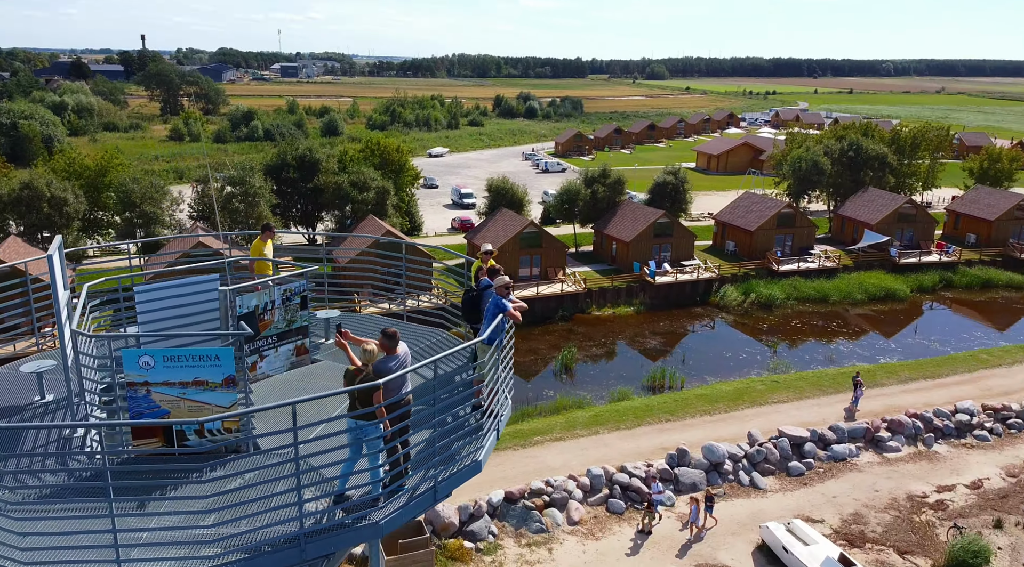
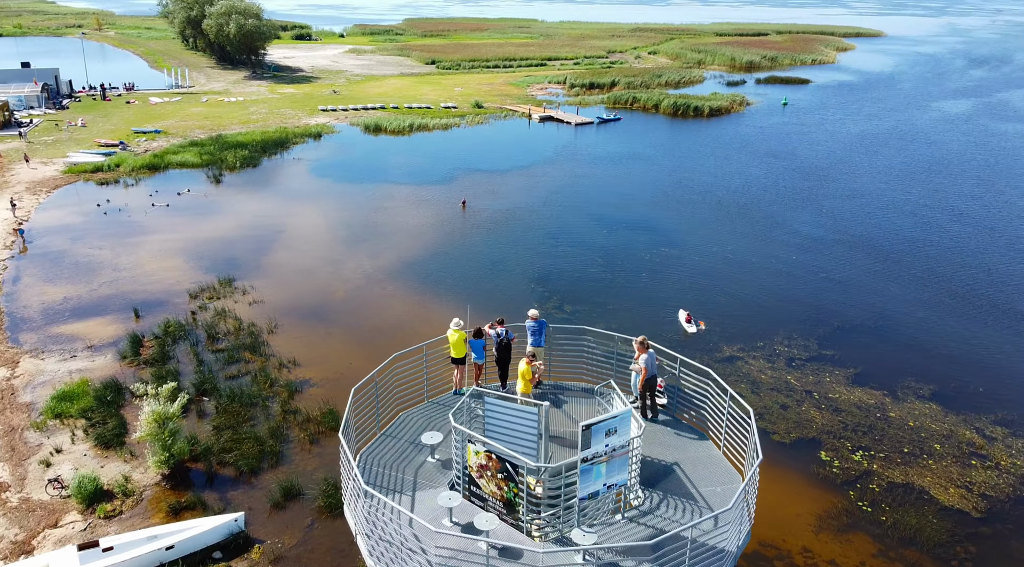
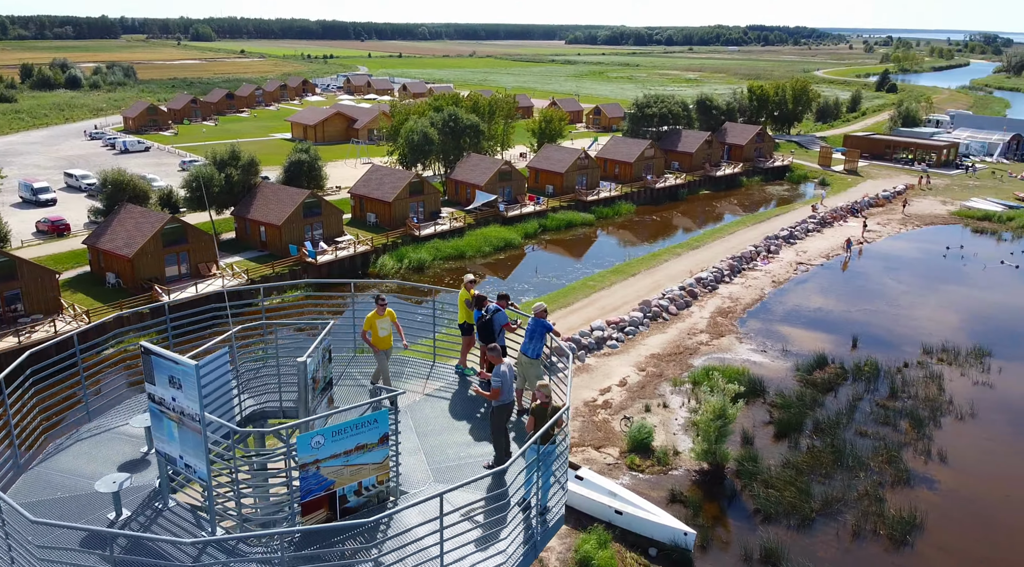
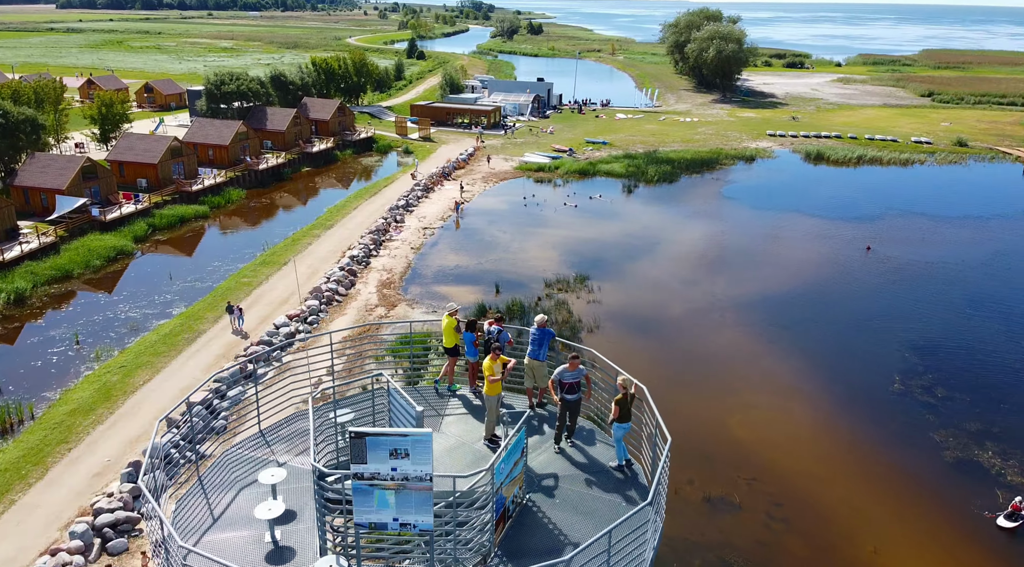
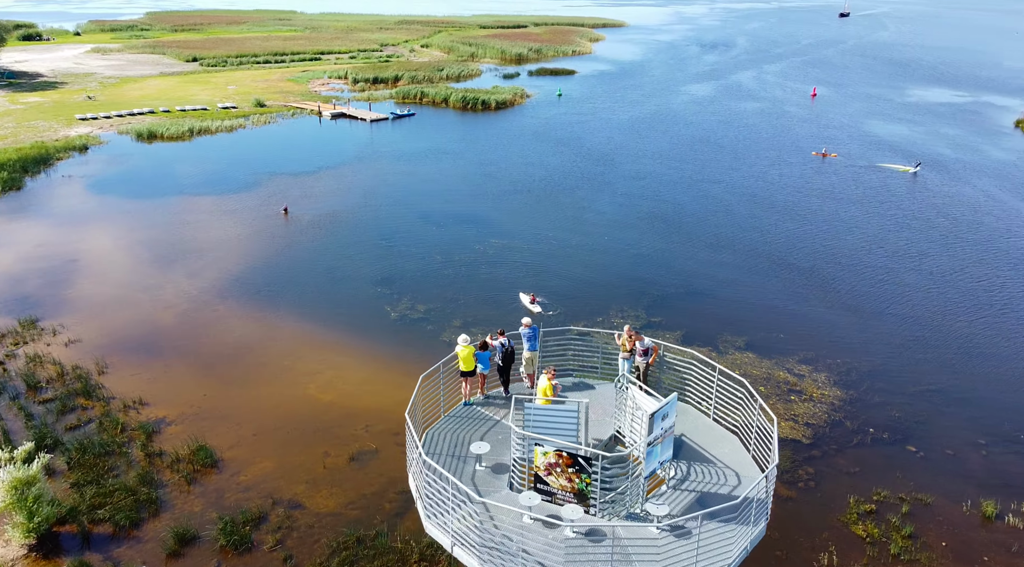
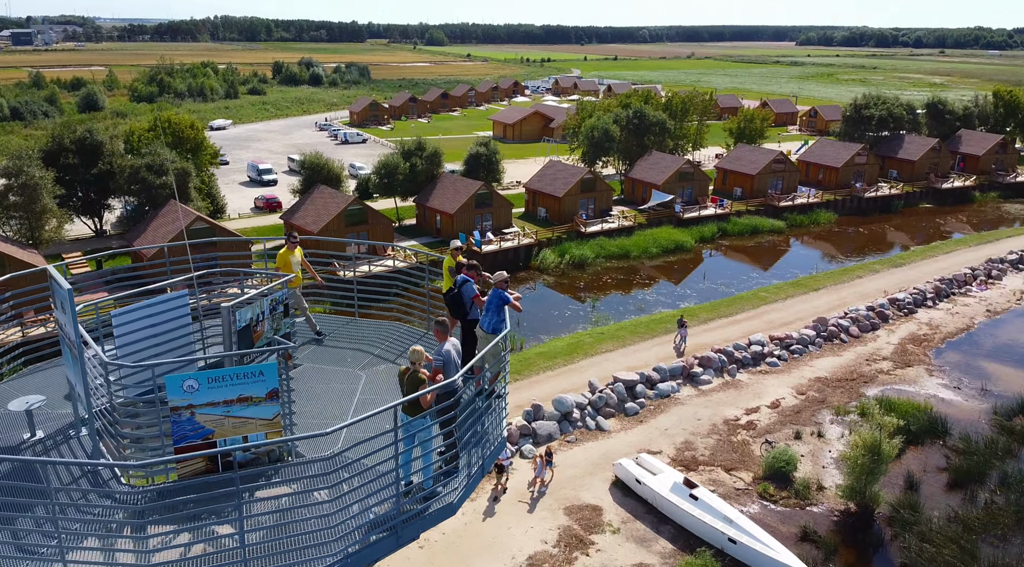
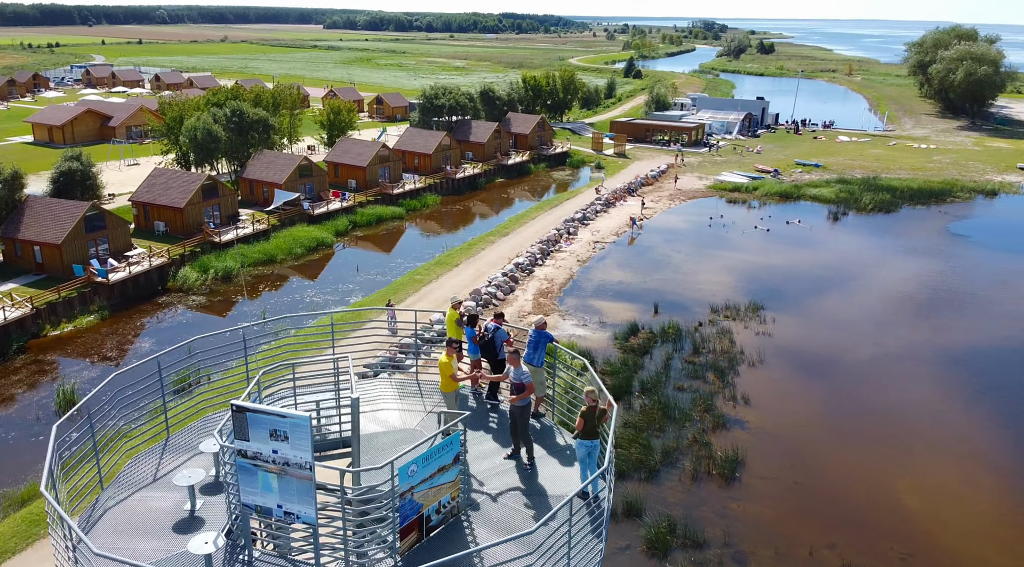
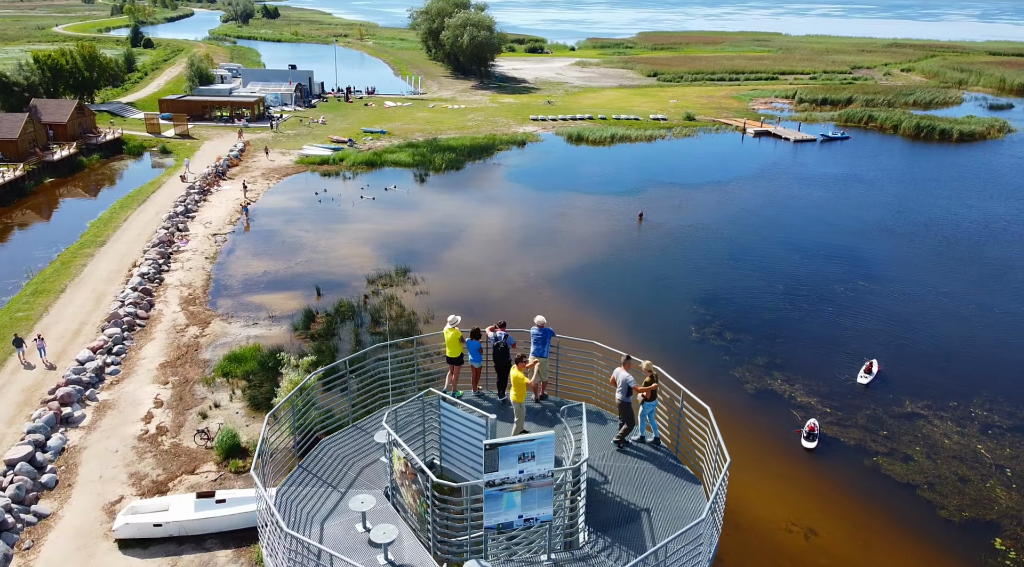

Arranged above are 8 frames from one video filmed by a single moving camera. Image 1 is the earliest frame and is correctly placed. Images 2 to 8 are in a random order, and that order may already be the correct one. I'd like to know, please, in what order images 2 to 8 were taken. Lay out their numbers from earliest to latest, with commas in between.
6, 3, 7, 4, 8, 2, 5
